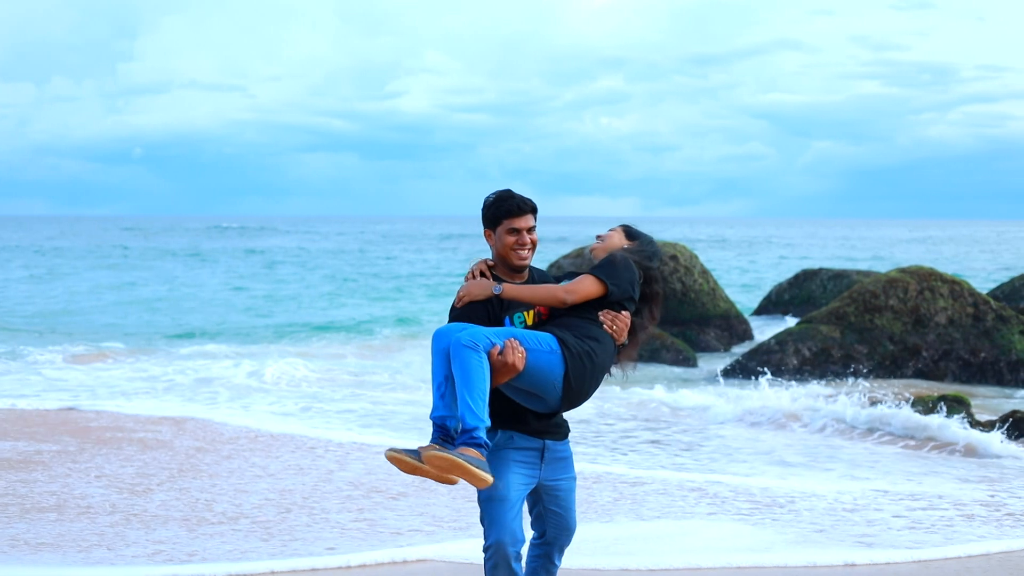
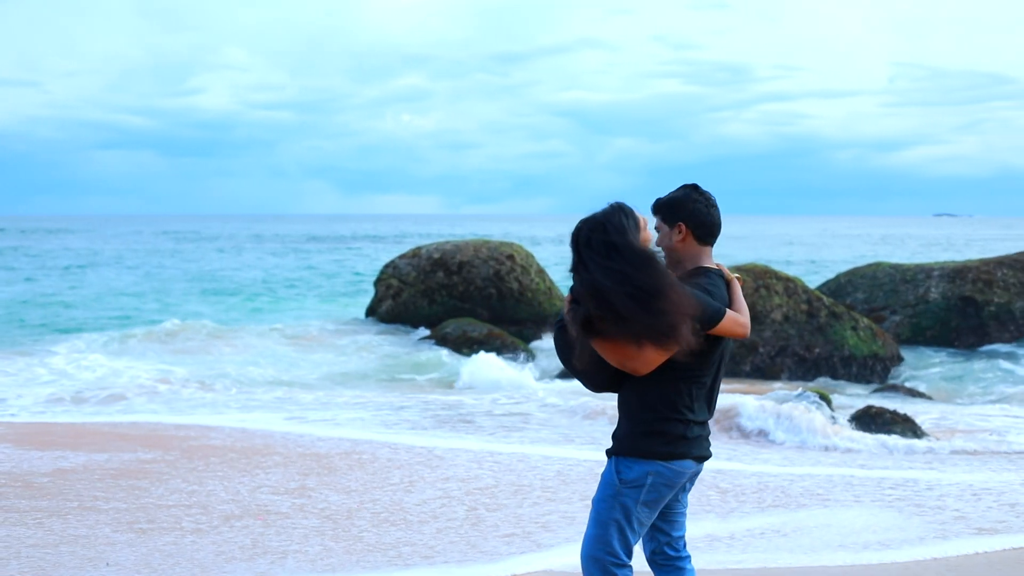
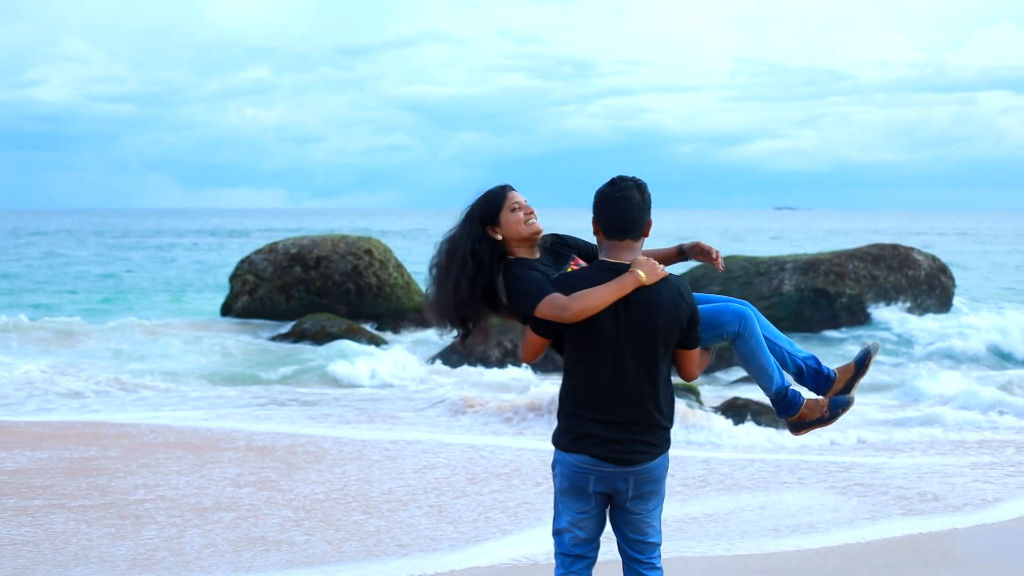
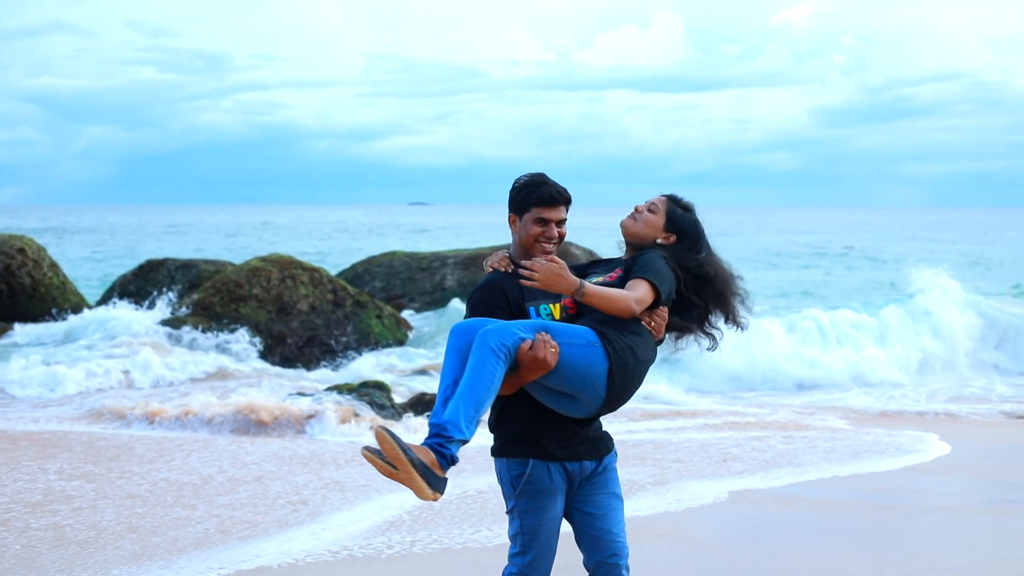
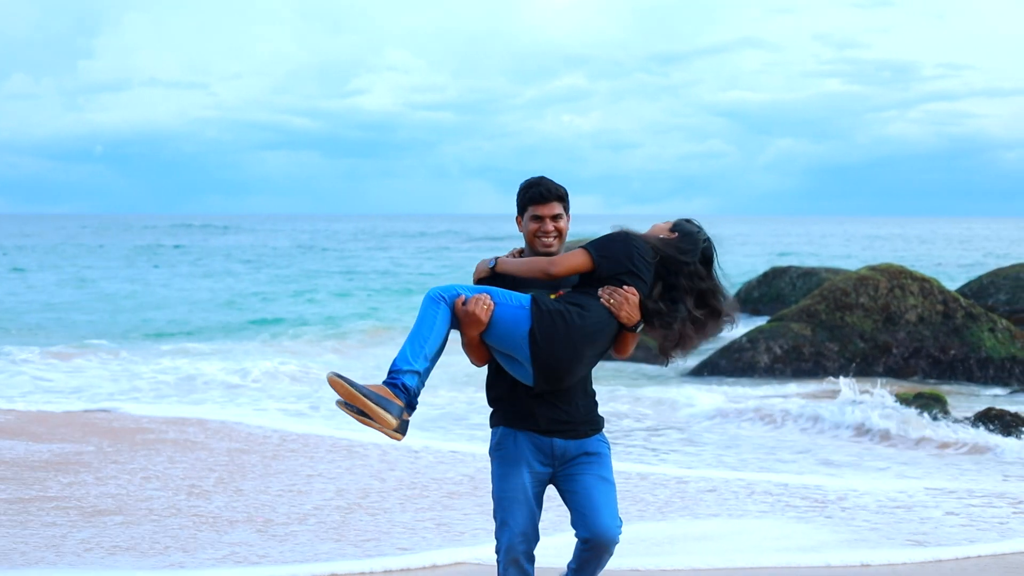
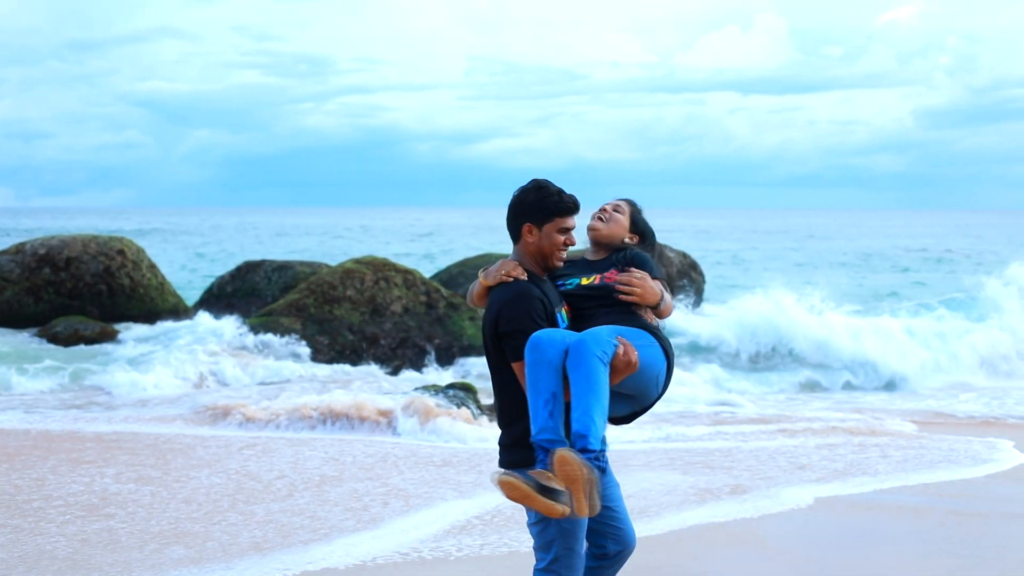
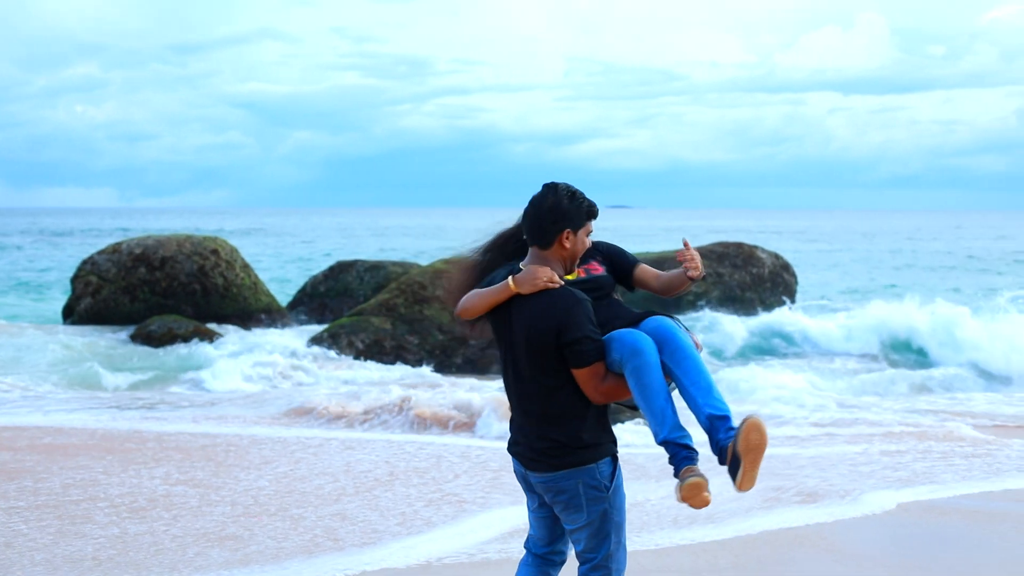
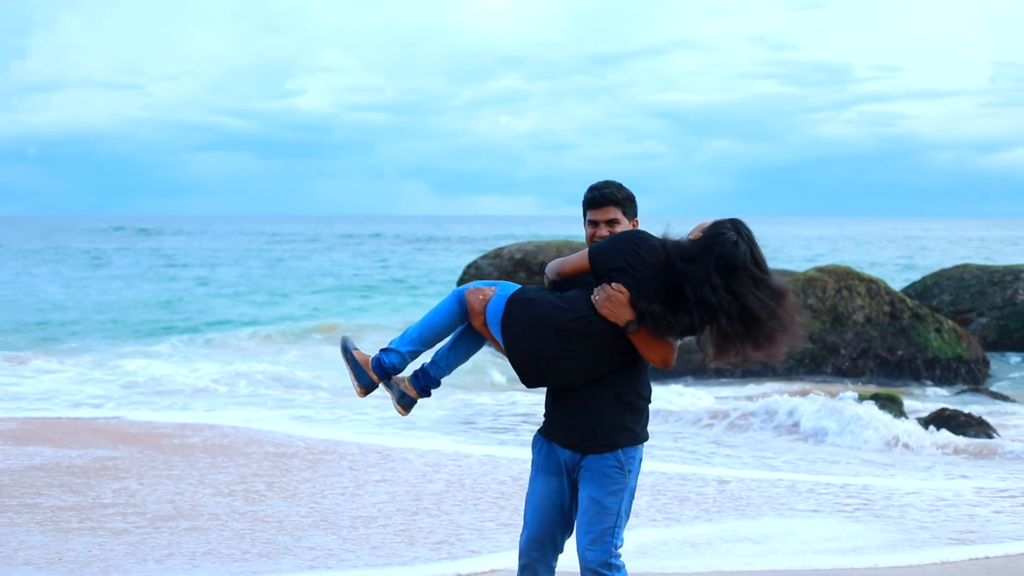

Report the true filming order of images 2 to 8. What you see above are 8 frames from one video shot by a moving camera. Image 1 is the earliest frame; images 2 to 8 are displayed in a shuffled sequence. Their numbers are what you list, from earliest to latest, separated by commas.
5, 8, 2, 3, 7, 6, 4
